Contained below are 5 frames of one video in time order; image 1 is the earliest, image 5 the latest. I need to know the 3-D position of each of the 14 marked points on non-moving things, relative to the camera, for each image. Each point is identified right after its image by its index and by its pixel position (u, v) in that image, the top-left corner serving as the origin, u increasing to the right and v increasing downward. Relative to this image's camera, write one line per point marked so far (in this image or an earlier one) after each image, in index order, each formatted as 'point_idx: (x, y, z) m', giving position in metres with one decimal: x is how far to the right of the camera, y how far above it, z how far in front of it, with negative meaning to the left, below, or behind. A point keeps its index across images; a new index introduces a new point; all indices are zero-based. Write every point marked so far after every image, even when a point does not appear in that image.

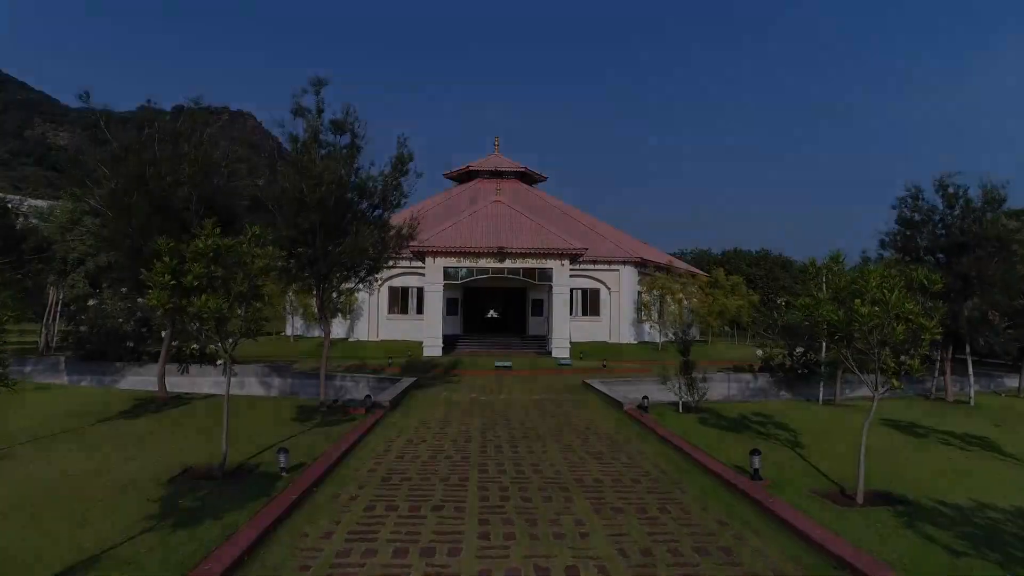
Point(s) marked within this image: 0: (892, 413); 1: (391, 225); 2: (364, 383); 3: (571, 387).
0: (+7.7, -2.5, +13.0) m
1: (-2.4, +1.2, +12.7) m
2: (-4.3, -2.8, +18.9) m
3: (+1.7, -2.8, +18.4) m
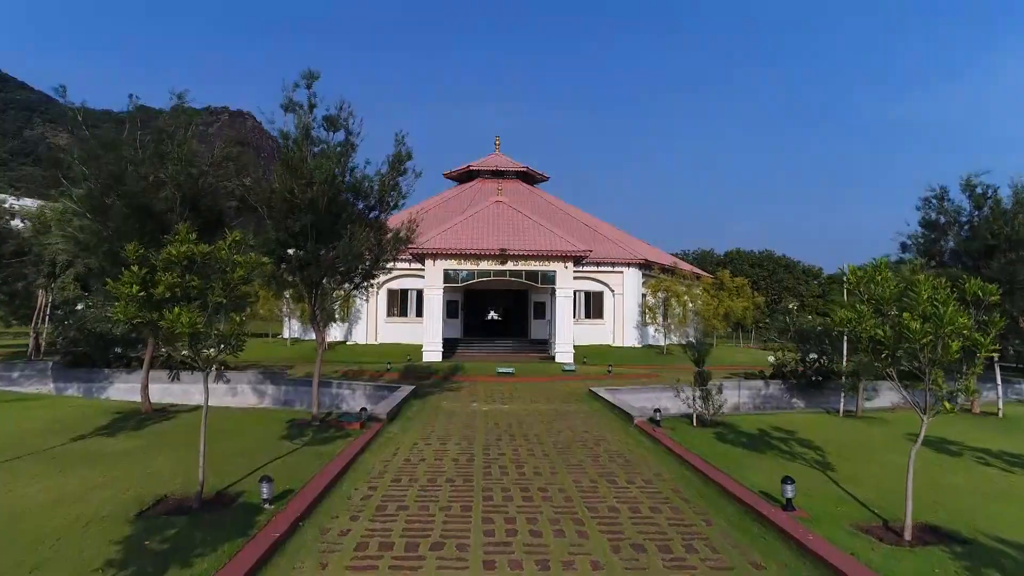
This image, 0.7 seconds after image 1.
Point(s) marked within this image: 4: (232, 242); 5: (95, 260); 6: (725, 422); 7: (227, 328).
0: (+7.7, -2.7, +12.3) m
1: (-2.3, +1.1, +12.0) m
2: (-4.2, -2.9, +18.2) m
3: (+1.8, -2.9, +17.6) m
4: (-3.0, +0.5, +6.9) m
5: (-7.4, +0.5, +11.5) m
6: (+4.1, -2.6, +12.6) m
7: (-3.0, -0.4, +6.9) m
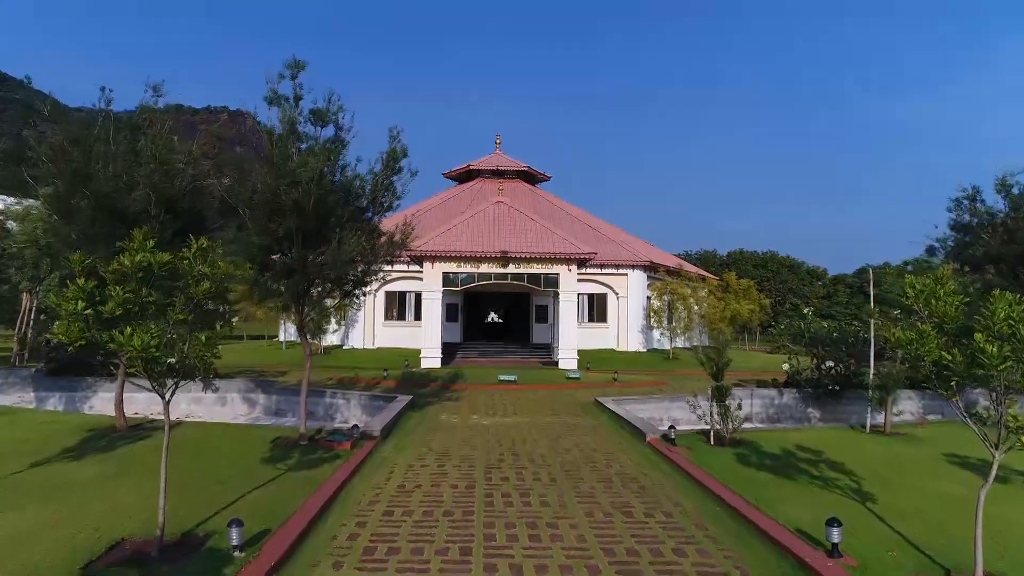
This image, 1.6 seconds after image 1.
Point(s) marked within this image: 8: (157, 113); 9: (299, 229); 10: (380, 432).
0: (+7.8, -2.8, +11.4) m
1: (-2.2, +1.0, +11.1) m
2: (-4.2, -3.0, +17.3) m
3: (+1.8, -3.1, +16.8) m
4: (-2.9, +0.4, +6.0) m
5: (-7.4, +0.4, +10.7) m
6: (+4.2, -2.7, +11.7) m
7: (-3.0, -0.6, +6.0) m
8: (-6.2, +3.0, +11.3) m
9: (-3.2, +0.9, +9.9) m
10: (-2.4, -2.6, +11.7) m
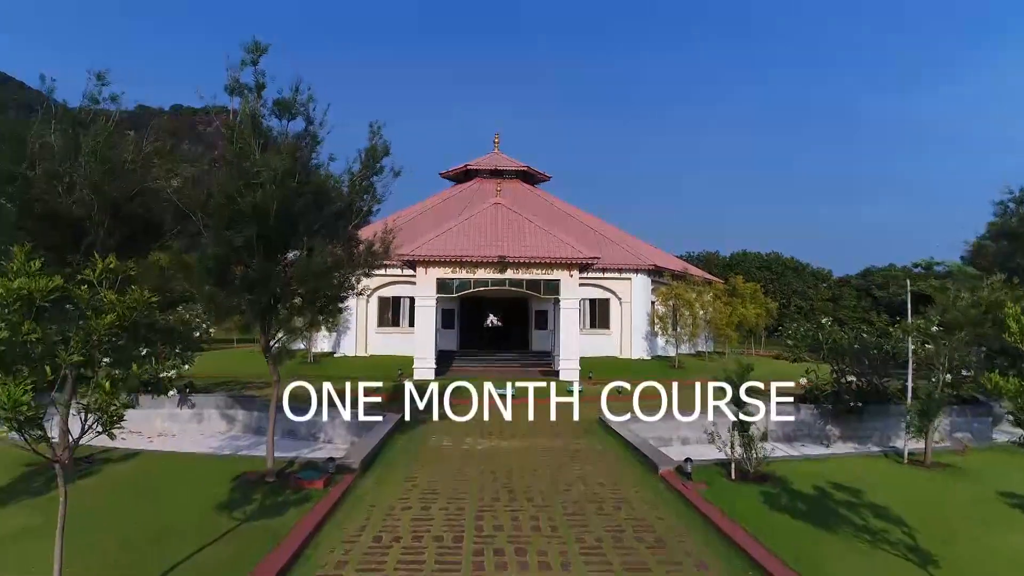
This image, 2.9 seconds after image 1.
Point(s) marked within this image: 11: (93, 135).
0: (+7.7, -3.0, +10.1) m
1: (-2.3, +0.8, +9.8) m
2: (-4.2, -3.3, +16.0) m
3: (+1.8, -3.3, +15.5) m
4: (-3.0, +0.1, +4.8) m
5: (-7.4, +0.1, +9.4) m
6: (+4.1, -3.0, +10.4) m
7: (-3.0, -0.8, +4.7) m
8: (-6.3, +2.8, +10.0) m
9: (-3.3, +0.7, +8.6) m
10: (-2.5, -2.8, +10.4) m
11: (-5.8, +2.1, +9.0) m
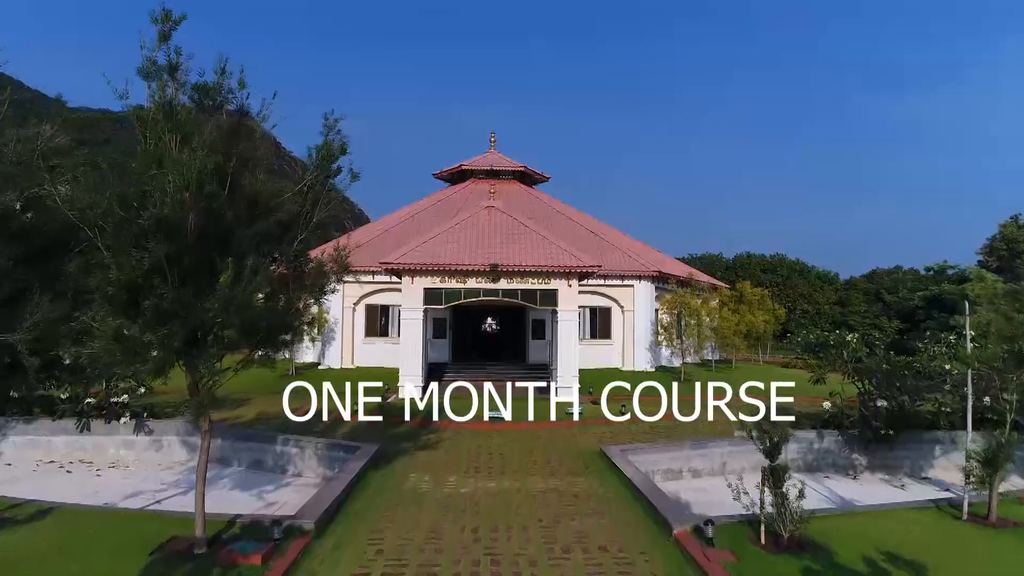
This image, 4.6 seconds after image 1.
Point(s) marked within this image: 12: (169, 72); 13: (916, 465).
0: (+7.5, -3.4, +8.4) m
1: (-2.5, +0.4, +8.1) m
2: (-4.4, -3.6, +14.3) m
3: (+1.6, -3.6, +13.7) m
4: (-3.2, -0.2, +3.0) m
5: (-7.6, -0.2, +7.6) m
6: (+3.9, -3.3, +8.7) m
7: (-3.2, -1.1, +3.0) m
8: (-6.5, +2.5, +8.3) m
9: (-3.5, +0.3, +6.8) m
10: (-2.7, -3.2, +8.7) m
11: (-6.0, +1.8, +7.3) m
12: (-3.7, +2.4, +7.1) m
13: (+9.7, -4.3, +15.5) m
